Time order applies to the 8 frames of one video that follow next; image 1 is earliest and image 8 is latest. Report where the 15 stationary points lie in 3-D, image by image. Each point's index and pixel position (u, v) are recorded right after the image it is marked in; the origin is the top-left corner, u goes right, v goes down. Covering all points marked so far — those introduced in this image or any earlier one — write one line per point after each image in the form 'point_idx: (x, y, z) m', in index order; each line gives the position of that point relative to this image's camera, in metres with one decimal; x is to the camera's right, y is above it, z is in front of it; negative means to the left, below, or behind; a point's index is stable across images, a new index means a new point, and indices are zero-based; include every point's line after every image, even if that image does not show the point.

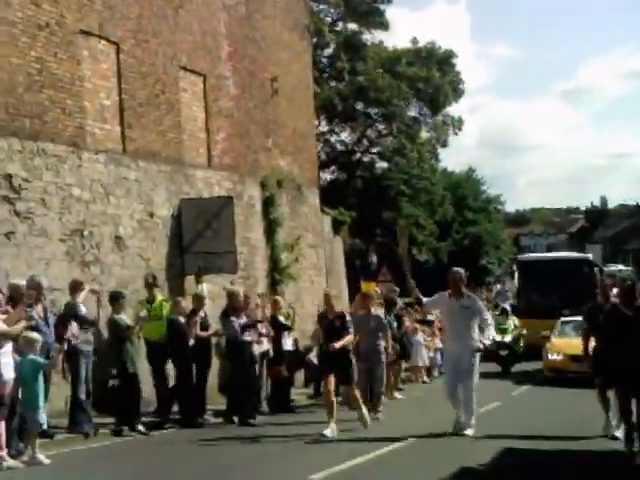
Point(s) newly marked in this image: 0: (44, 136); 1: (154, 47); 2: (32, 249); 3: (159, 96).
0: (-4.5, +1.7, +17.1) m
1: (-3.2, +3.7, +20.1) m
2: (-4.5, -0.1, +16.4) m
3: (-3.2, +2.8, +20.0) m
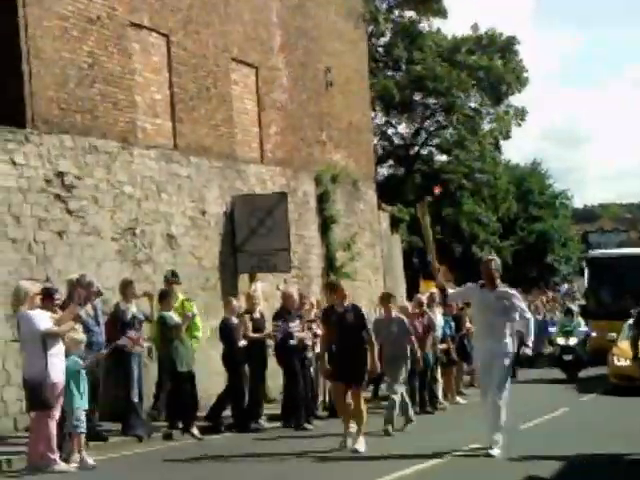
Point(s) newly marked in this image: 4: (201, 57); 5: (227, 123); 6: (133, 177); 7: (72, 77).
0: (-3.6, +1.7, +16.7) m
1: (-2.2, +3.8, +19.6) m
2: (-3.6, -0.1, +16.0) m
3: (-2.1, +2.8, +19.5) m
4: (-2.2, +3.4, +19.4) m
5: (-1.8, +2.3, +19.9) m
6: (-3.1, +1.1, +17.3) m
7: (-3.8, +2.6, +16.4) m
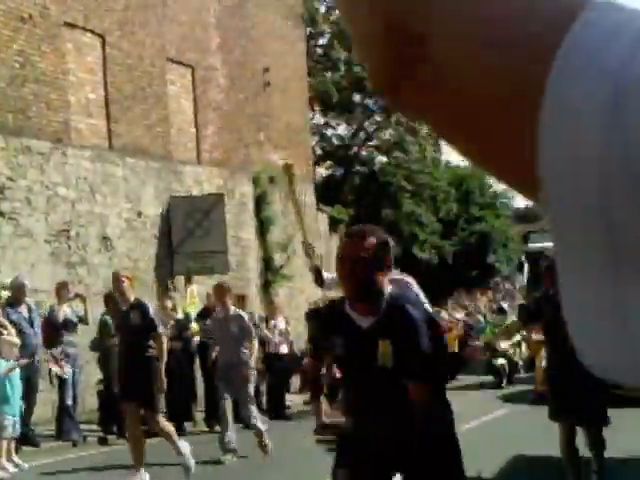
0: (-4.6, +1.7, +16.4) m
1: (-3.3, +3.8, +19.3) m
2: (-4.6, -0.2, +15.7) m
3: (-3.2, +2.8, +19.3) m
4: (-3.4, +3.4, +19.2) m
5: (-3.0, +2.2, +19.7) m
6: (-4.1, +1.0, +17.0) m
7: (-4.8, +2.5, +16.1) m
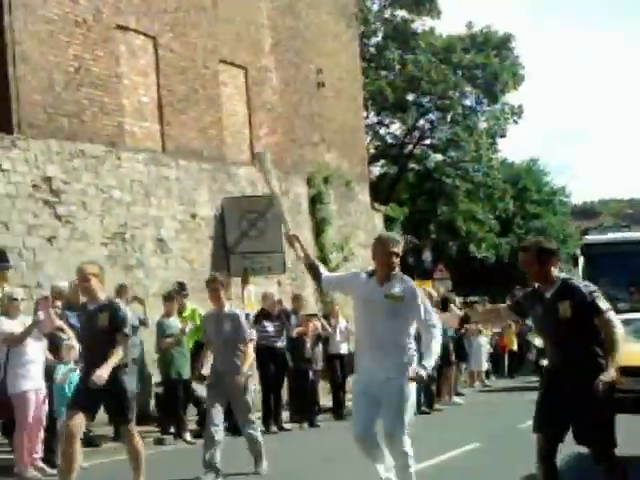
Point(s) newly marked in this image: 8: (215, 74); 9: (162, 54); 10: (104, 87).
0: (-3.7, +1.6, +16.5) m
1: (-2.4, +3.7, +19.3) m
2: (-3.7, -0.2, +15.8) m
3: (-2.3, +2.8, +19.3) m
4: (-2.4, +3.4, +19.2) m
5: (-2.0, +2.2, +19.7) m
6: (-3.2, +1.0, +17.0) m
7: (-4.0, +2.5, +16.2) m
8: (-2.0, +3.2, +19.8) m
9: (-2.8, +3.3, +18.6) m
10: (-3.5, +2.5, +17.1) m
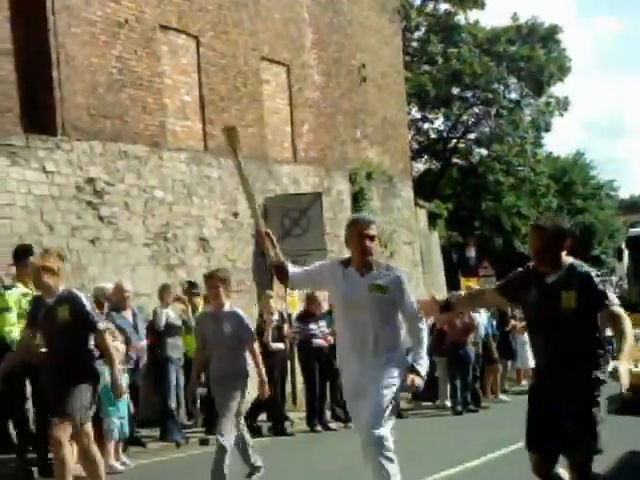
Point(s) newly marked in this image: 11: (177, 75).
0: (-3.1, +1.6, +16.5) m
1: (-1.6, +3.7, +19.3) m
2: (-3.1, -0.2, +15.8) m
3: (-1.5, +2.8, +19.2) m
4: (-1.7, +3.4, +19.1) m
5: (-1.2, +2.2, +19.6) m
6: (-2.5, +1.0, +17.1) m
7: (-3.3, +2.5, +16.2) m
8: (-1.2, +3.2, +19.8) m
9: (-2.1, +3.3, +18.6) m
10: (-2.8, +2.5, +17.2) m
11: (-2.4, +2.8, +17.9) m
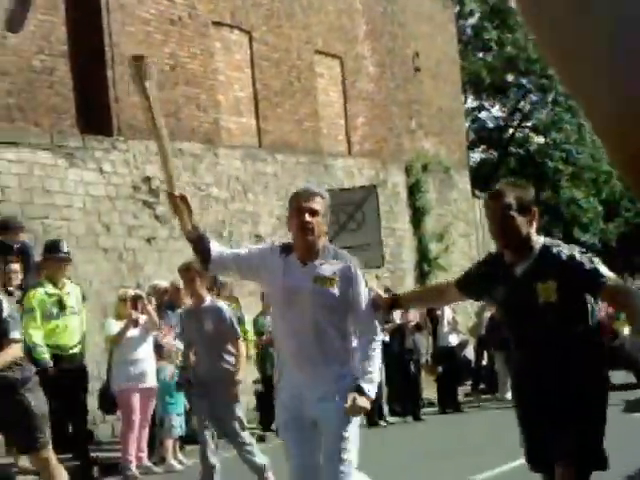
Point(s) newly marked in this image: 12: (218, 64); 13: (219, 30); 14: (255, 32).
0: (-2.2, +1.7, +16.6) m
1: (-0.6, +3.8, +19.2) m
2: (-2.3, -0.2, +15.9) m
3: (-0.5, +2.9, +19.2) m
4: (-0.7, +3.5, +19.1) m
5: (-0.1, +2.3, +19.5) m
6: (-1.7, +1.0, +17.1) m
7: (-2.5, +2.5, +16.3) m
8: (-0.2, +3.3, +19.7) m
9: (-1.1, +3.4, +18.5) m
10: (-1.9, +2.6, +17.2) m
11: (-1.5, +2.9, +18.0) m
12: (-1.7, +3.0, +17.8) m
13: (-1.7, +3.6, +17.9) m
14: (-1.2, +3.7, +18.5) m
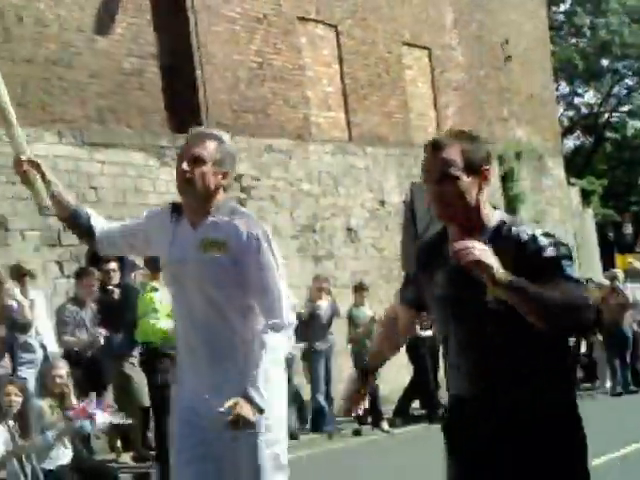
0: (-0.9, +1.7, +16.7) m
1: (+1.1, +4.0, +19.1) m
2: (-1.1, -0.1, +16.1) m
3: (+1.2, +3.0, +19.0) m
4: (+1.0, +3.6, +18.9) m
5: (+1.6, +2.4, +19.3) m
6: (-0.3, +1.1, +17.1) m
7: (-1.3, +2.6, +16.5) m
8: (+1.6, +3.4, +19.4) m
9: (+0.5, +3.5, +18.5) m
10: (-0.6, +2.7, +17.3) m
11: (0.0, +3.0, +18.0) m
12: (-0.3, +3.1, +17.8) m
13: (-0.3, +3.7, +17.9) m
14: (+0.4, +3.8, +18.5) m
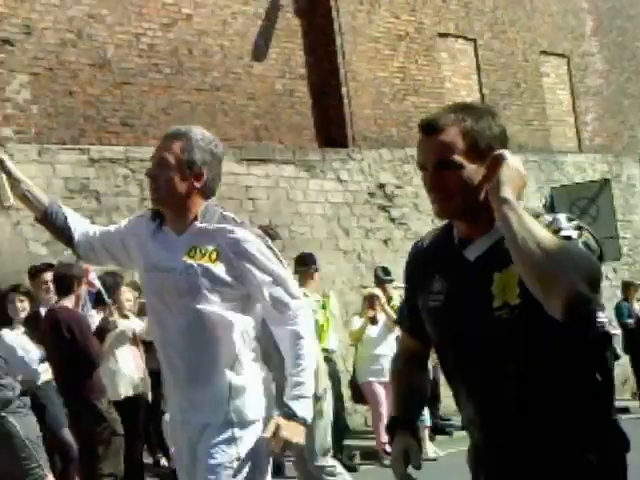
0: (+1.4, +1.7, +17.7) m
1: (+3.7, +3.9, +19.7) m
2: (+1.2, -0.2, +17.0) m
3: (+3.9, +2.9, +19.6) m
4: (+3.6, +3.5, +19.6) m
5: (+4.3, +2.4, +19.8) m
6: (+2.2, +1.0, +18.0) m
7: (+1.0, +2.5, +17.5) m
8: (+4.3, +3.3, +20.0) m
9: (+3.0, +3.4, +19.2) m
10: (+1.9, +2.6, +18.2) m
11: (+2.5, +2.9, +18.8) m
12: (+2.2, +3.0, +18.7) m
13: (+2.2, +3.6, +18.8) m
14: (+3.0, +3.7, +19.2) m
